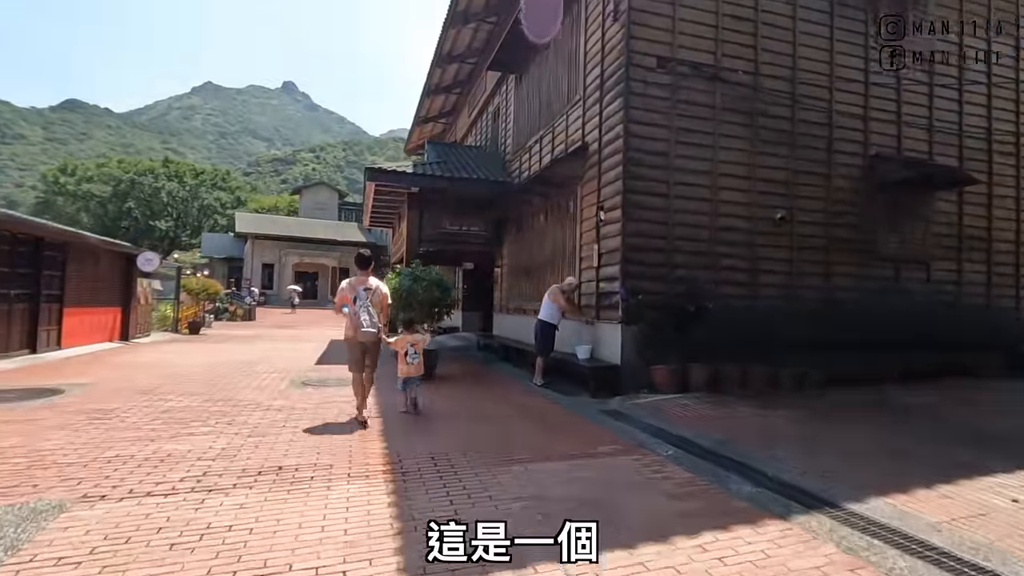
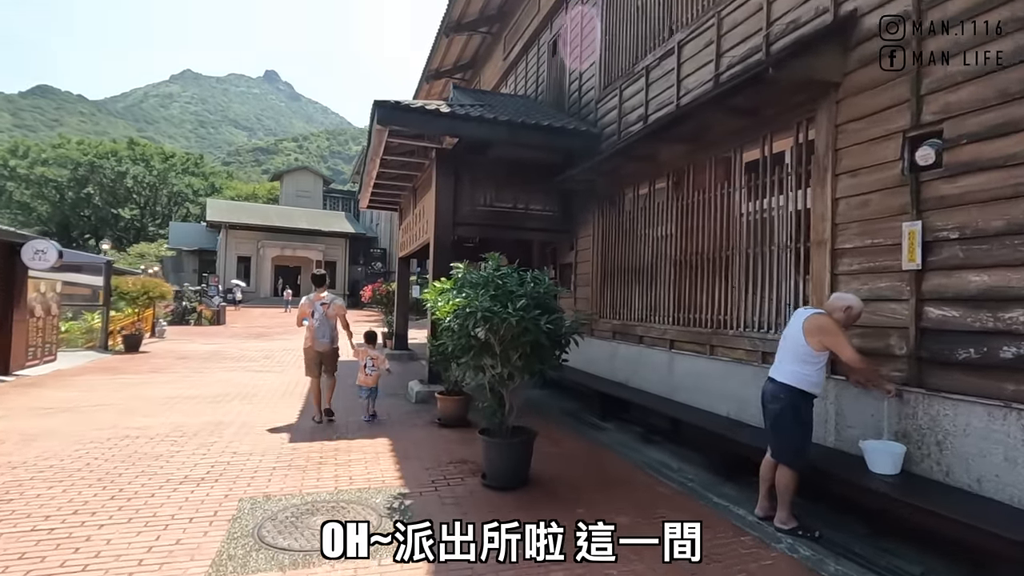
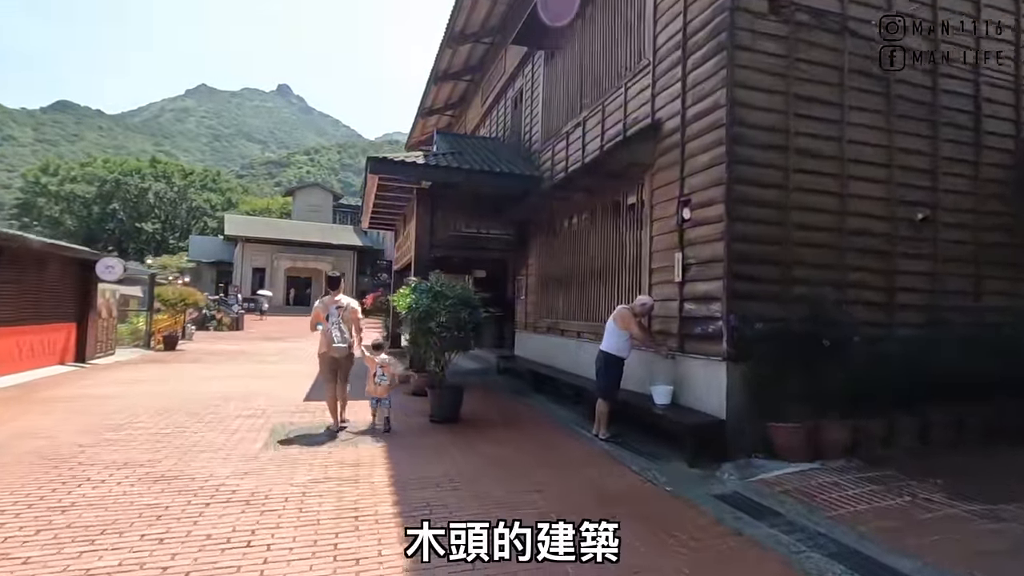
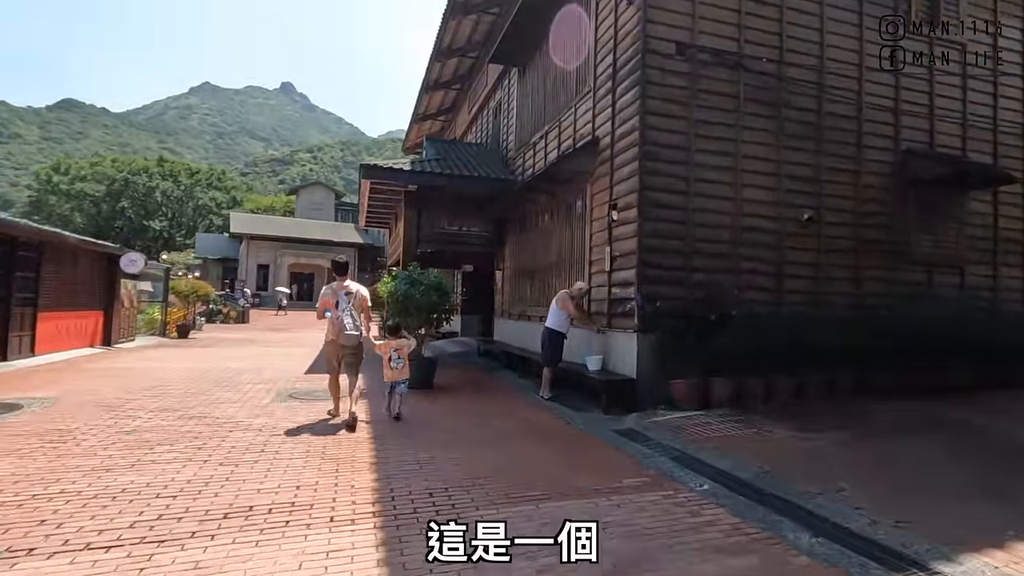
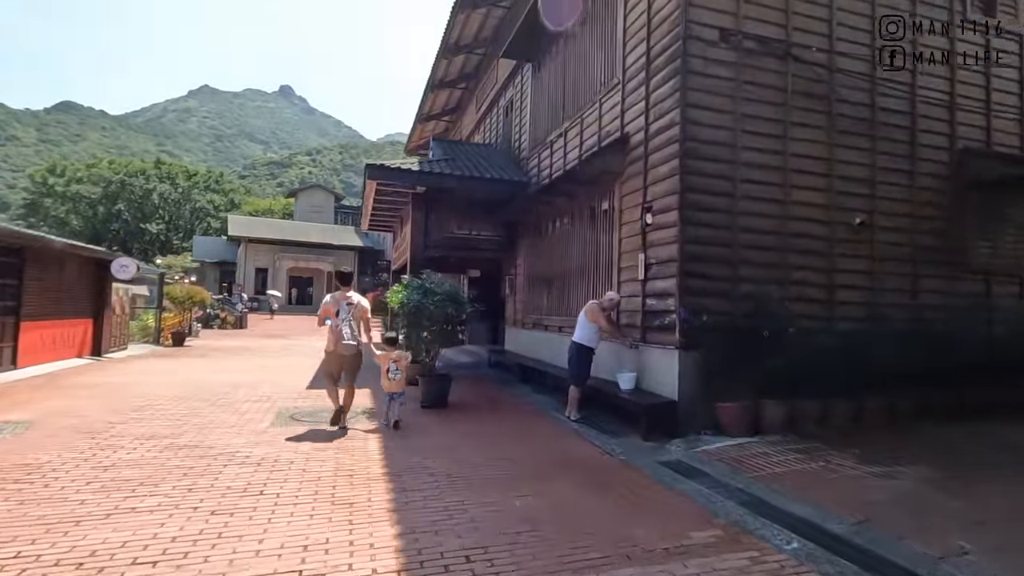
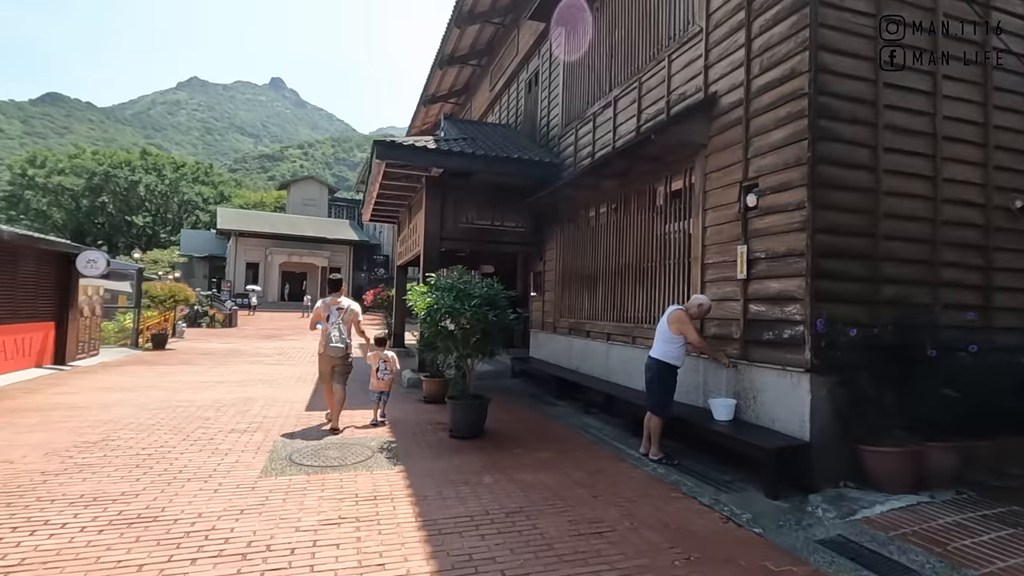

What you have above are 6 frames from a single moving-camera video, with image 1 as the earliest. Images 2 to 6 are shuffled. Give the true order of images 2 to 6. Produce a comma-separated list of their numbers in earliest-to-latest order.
4, 5, 3, 6, 2
